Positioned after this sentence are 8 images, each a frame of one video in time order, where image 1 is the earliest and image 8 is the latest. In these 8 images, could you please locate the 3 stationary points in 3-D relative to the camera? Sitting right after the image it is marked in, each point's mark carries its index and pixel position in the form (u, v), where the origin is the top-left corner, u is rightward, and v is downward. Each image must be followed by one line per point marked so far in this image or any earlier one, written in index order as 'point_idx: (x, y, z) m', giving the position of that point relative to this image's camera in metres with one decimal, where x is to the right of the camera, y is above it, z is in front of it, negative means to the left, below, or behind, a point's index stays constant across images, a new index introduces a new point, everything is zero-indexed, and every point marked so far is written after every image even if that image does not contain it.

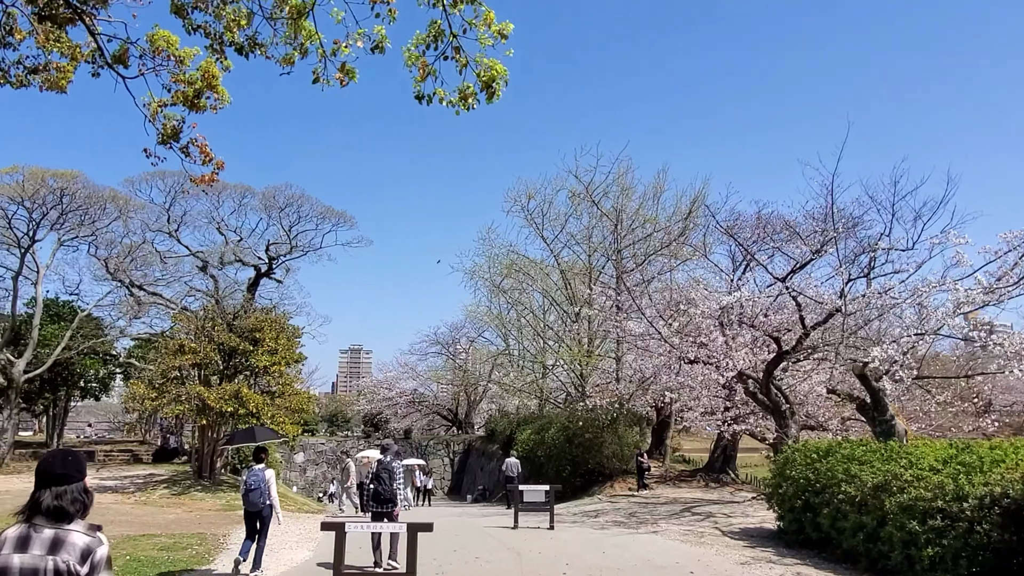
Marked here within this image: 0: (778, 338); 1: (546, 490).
0: (+4.8, -0.9, +13.3) m
1: (+0.6, -3.3, +12.0) m
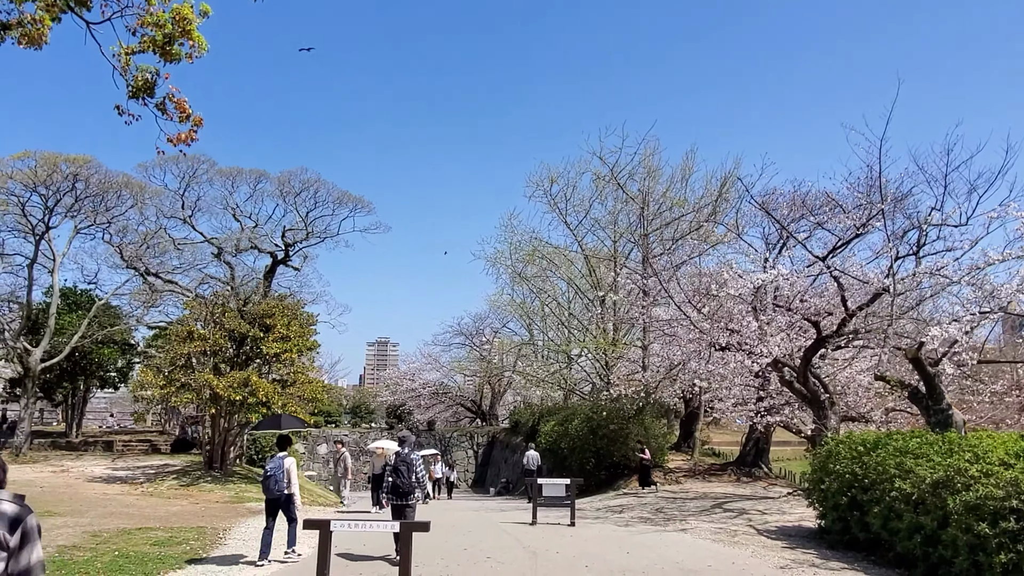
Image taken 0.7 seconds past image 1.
0: (+5.1, -0.6, +12.3) m
1: (+0.8, -3.0, +11.2) m
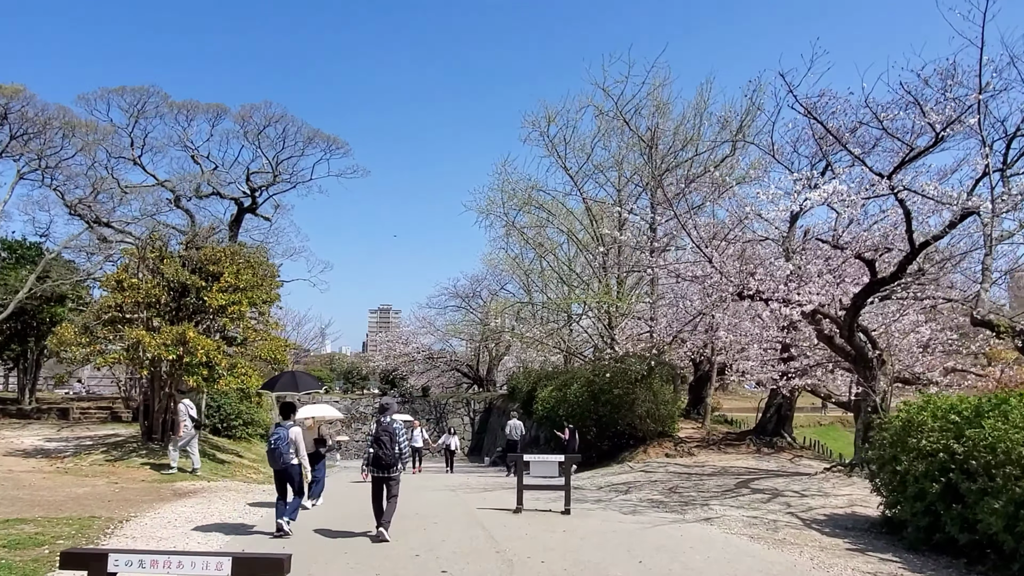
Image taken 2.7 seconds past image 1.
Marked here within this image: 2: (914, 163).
0: (+4.8, +0.4, +10.0) m
1: (+0.6, -2.1, +9.0) m
2: (+4.8, +1.5, +8.9) m
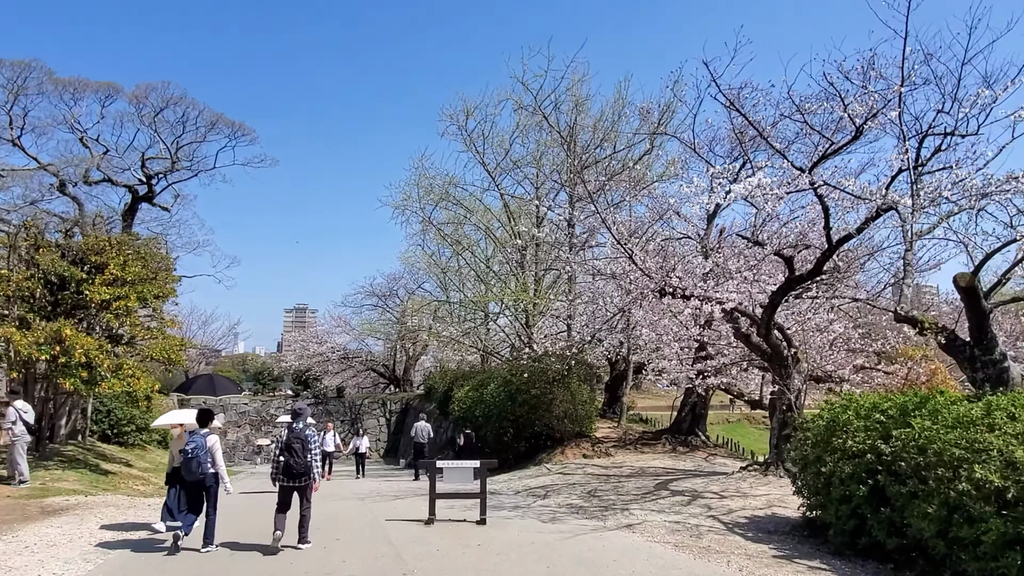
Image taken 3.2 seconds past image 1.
0: (+3.7, +0.4, +9.9) m
1: (-0.4, -2.0, +8.4) m
2: (+3.8, +1.6, +8.8) m
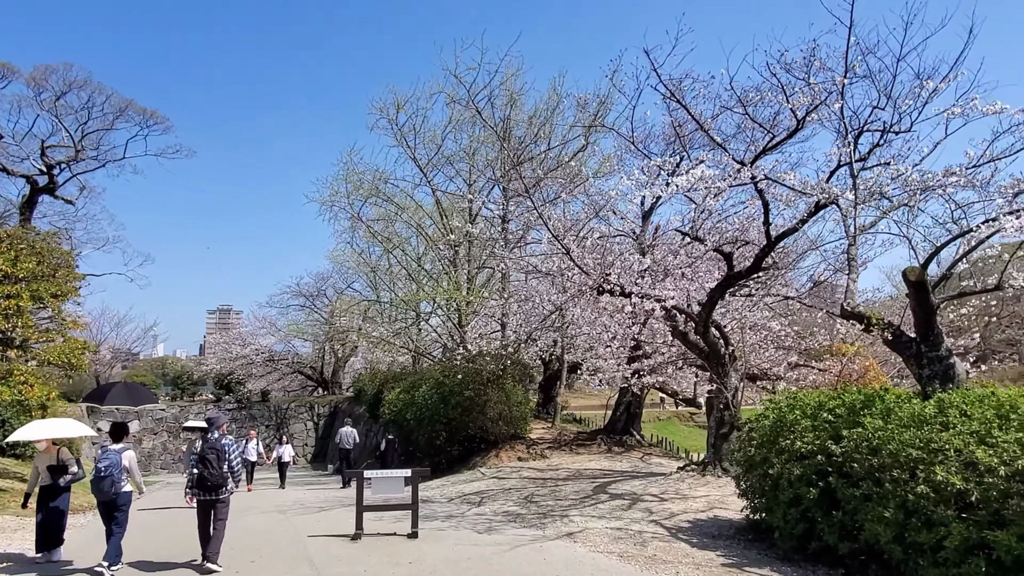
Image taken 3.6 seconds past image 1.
0: (+2.9, +0.4, +9.7) m
1: (-1.1, -2.0, +7.9) m
2: (+3.1, +1.6, +8.6) m
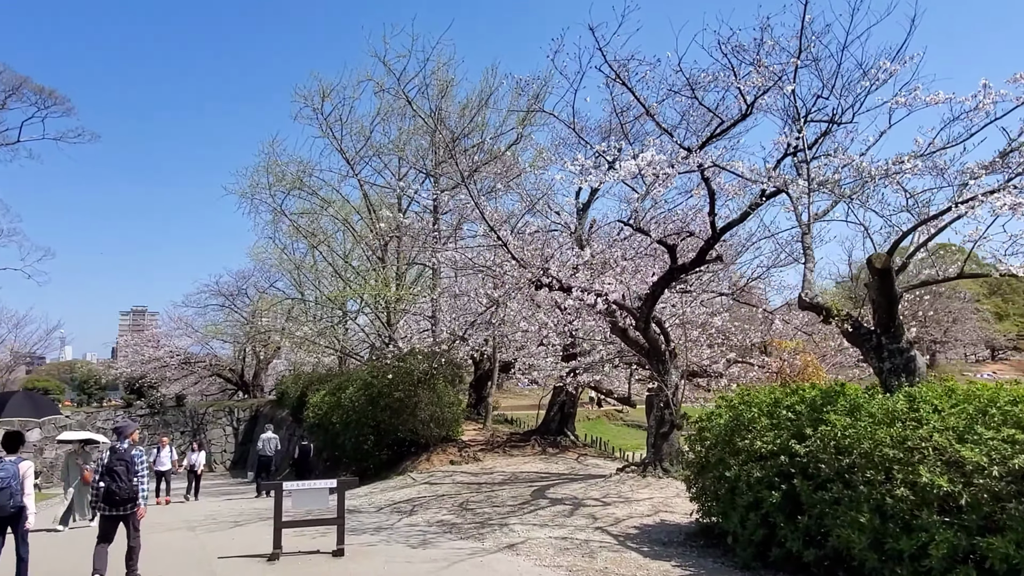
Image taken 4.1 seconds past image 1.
0: (+2.0, +0.5, +9.4) m
1: (-1.8, -1.9, +7.2) m
2: (+2.4, +1.7, +8.3) m
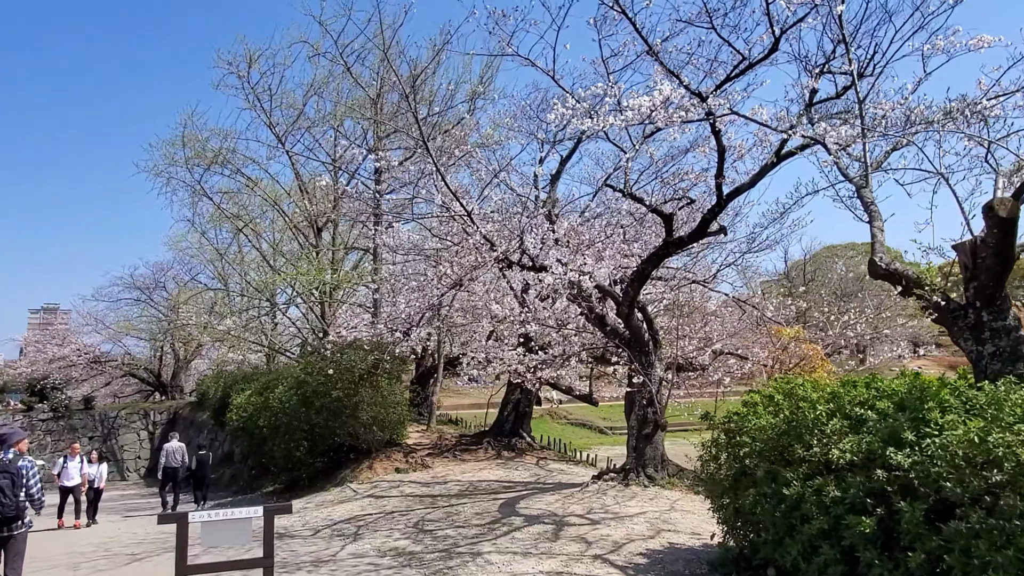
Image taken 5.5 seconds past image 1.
0: (+1.7, +0.8, +8.0) m
1: (-1.9, -1.7, +5.5) m
2: (+2.1, +1.9, +7.0) m
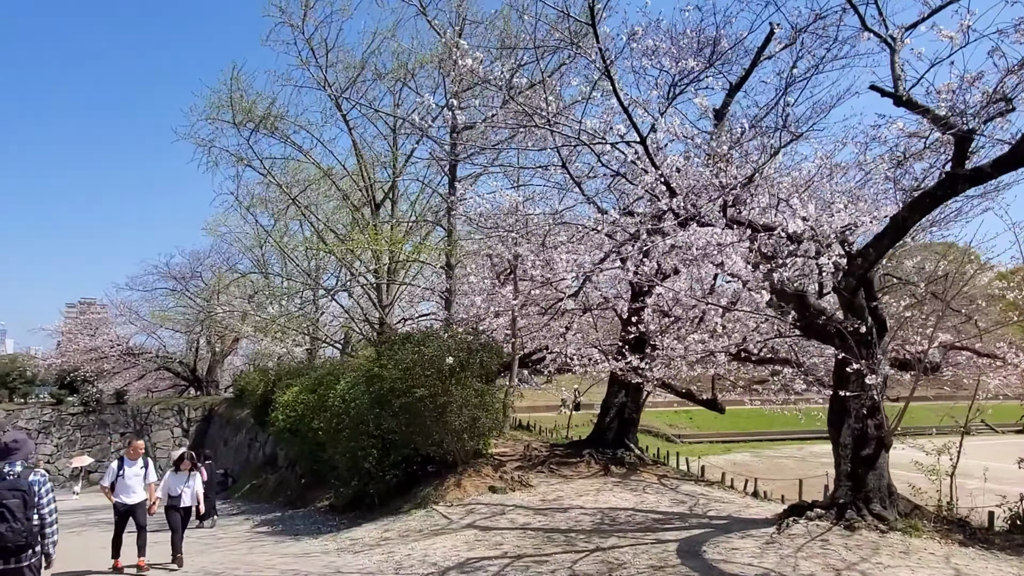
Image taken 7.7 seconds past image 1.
0: (+3.3, +1.1, +5.3) m
1: (-0.5, -1.3, +3.0) m
2: (+3.6, +2.2, +4.3) m
